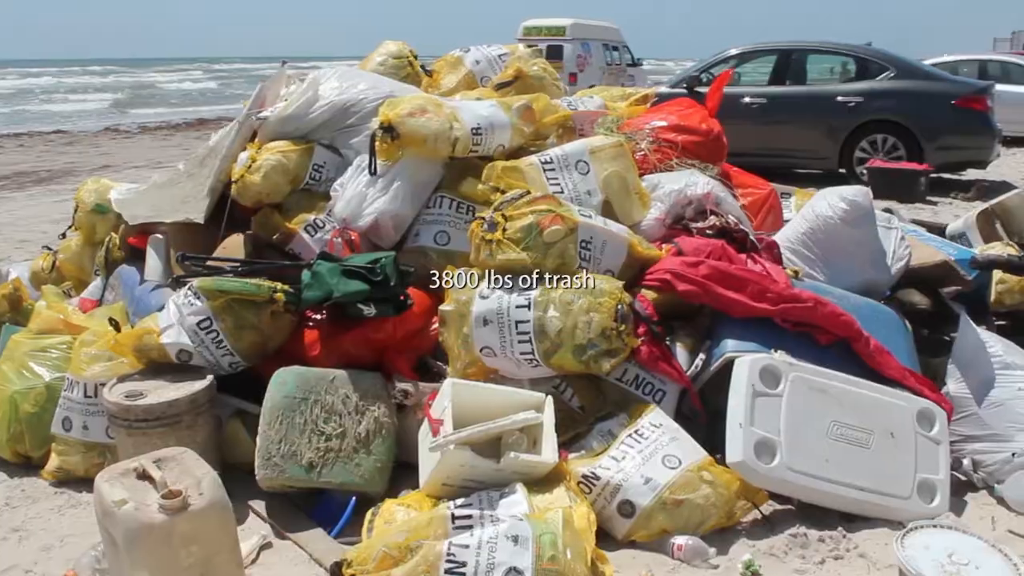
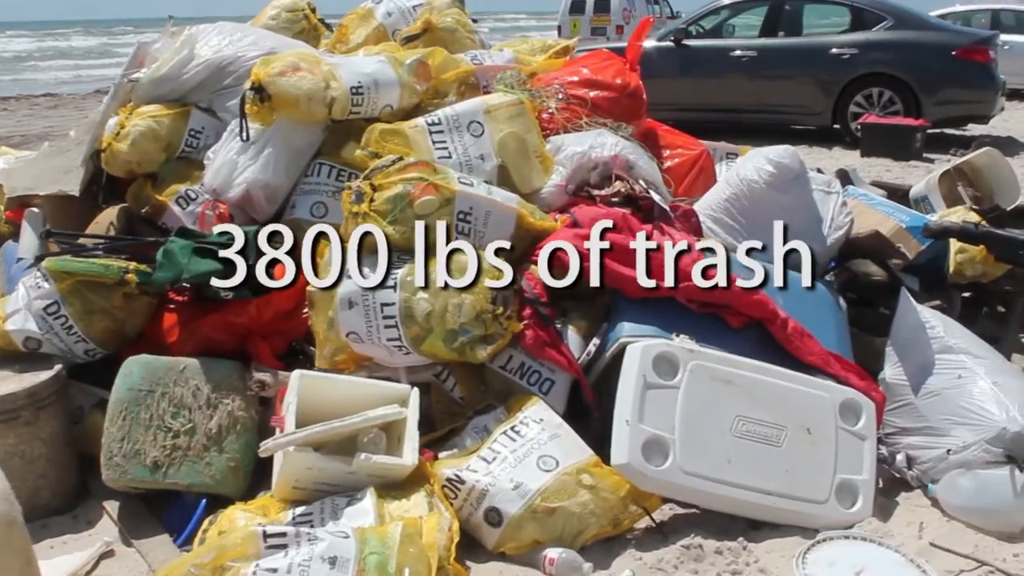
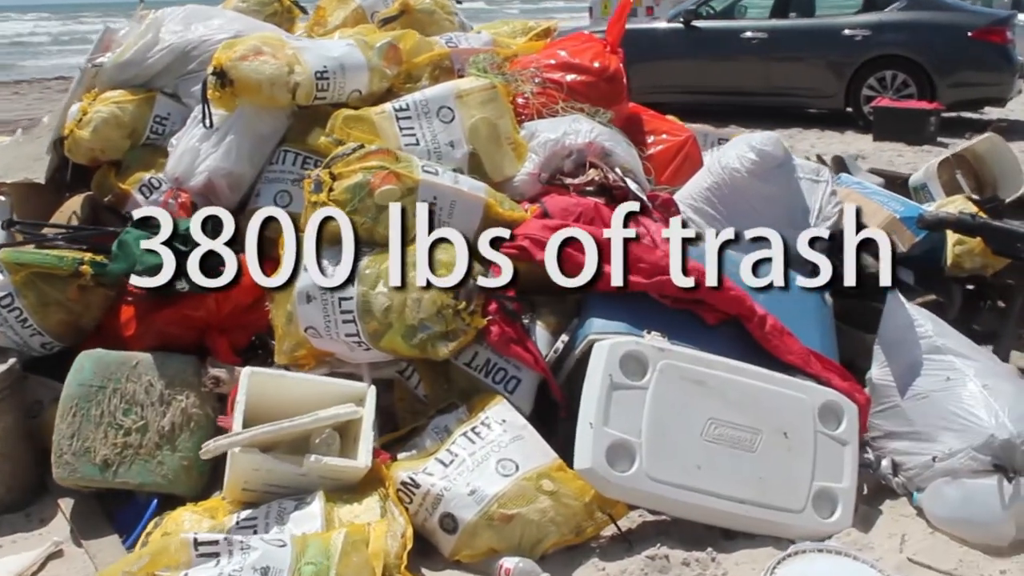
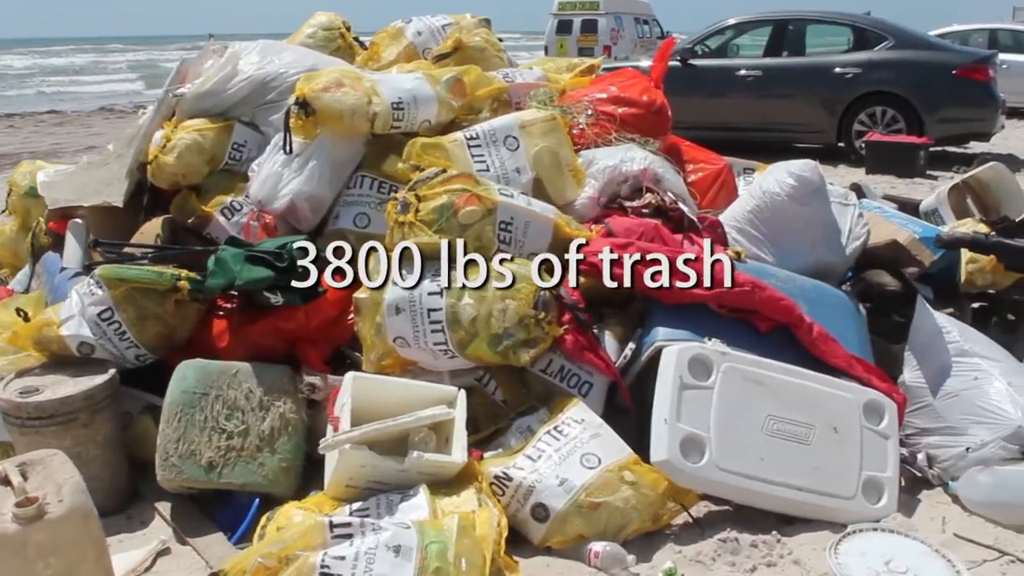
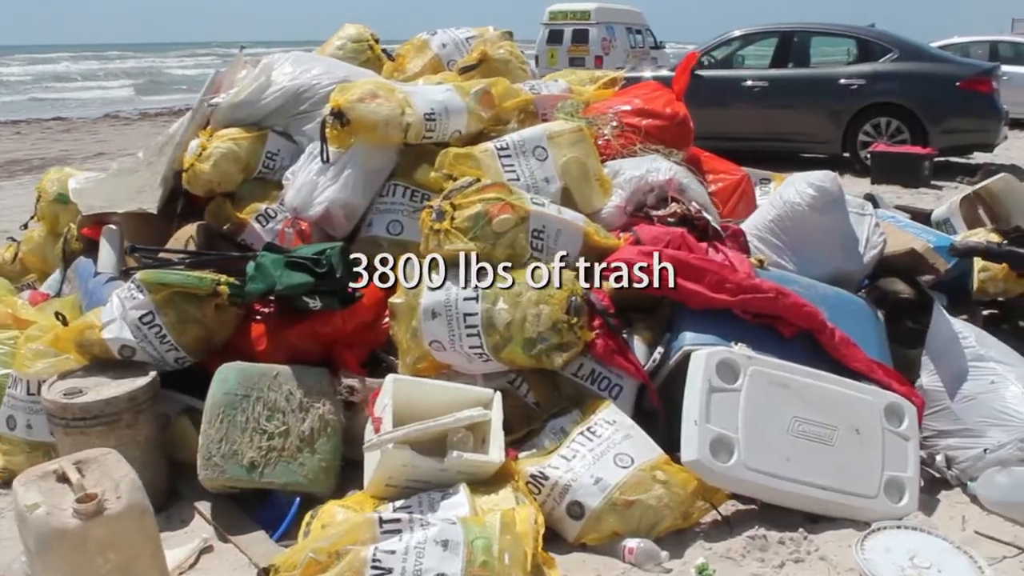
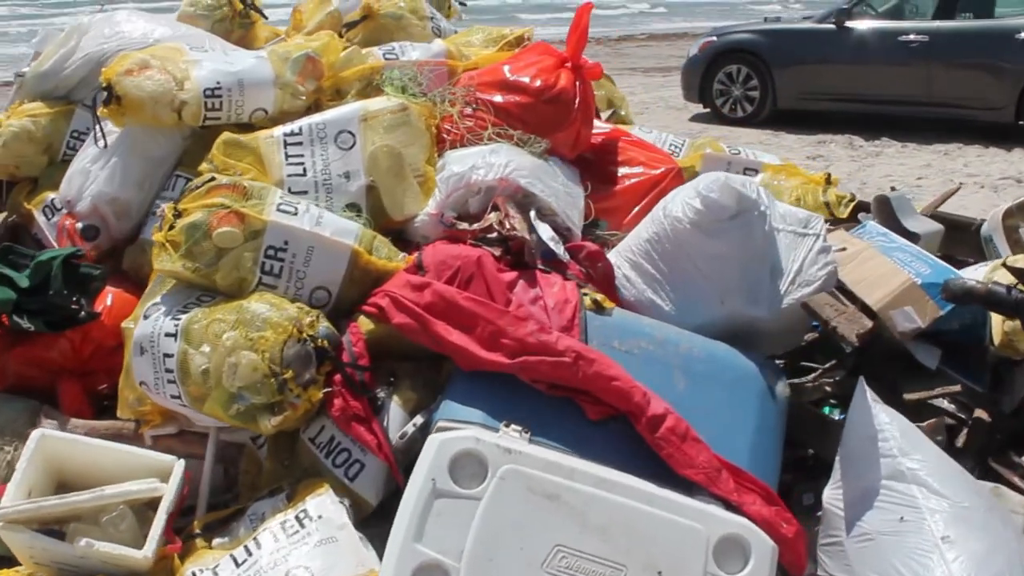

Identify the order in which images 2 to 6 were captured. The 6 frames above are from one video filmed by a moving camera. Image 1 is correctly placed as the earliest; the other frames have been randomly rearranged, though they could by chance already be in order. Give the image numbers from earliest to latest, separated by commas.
5, 4, 2, 3, 6
